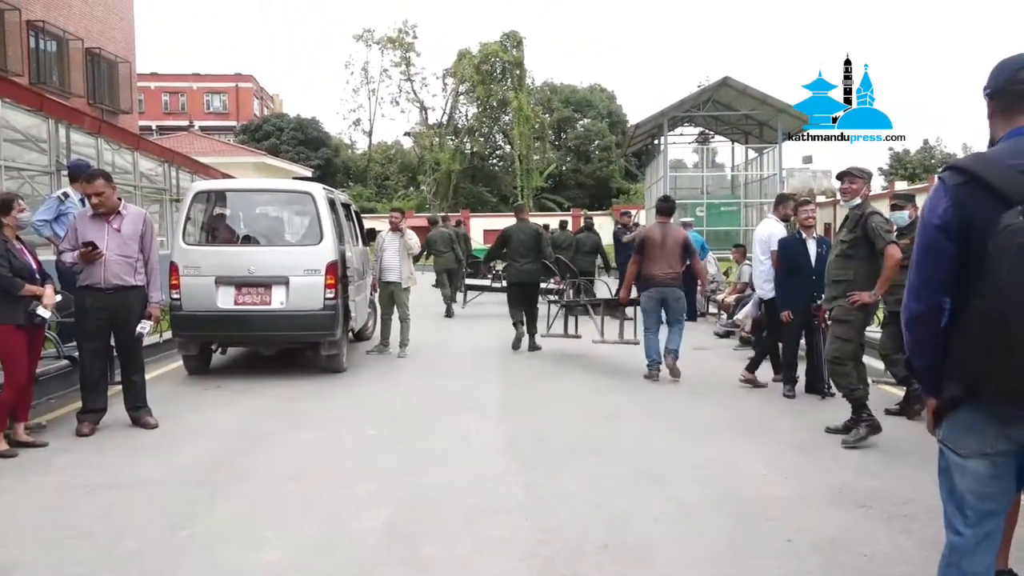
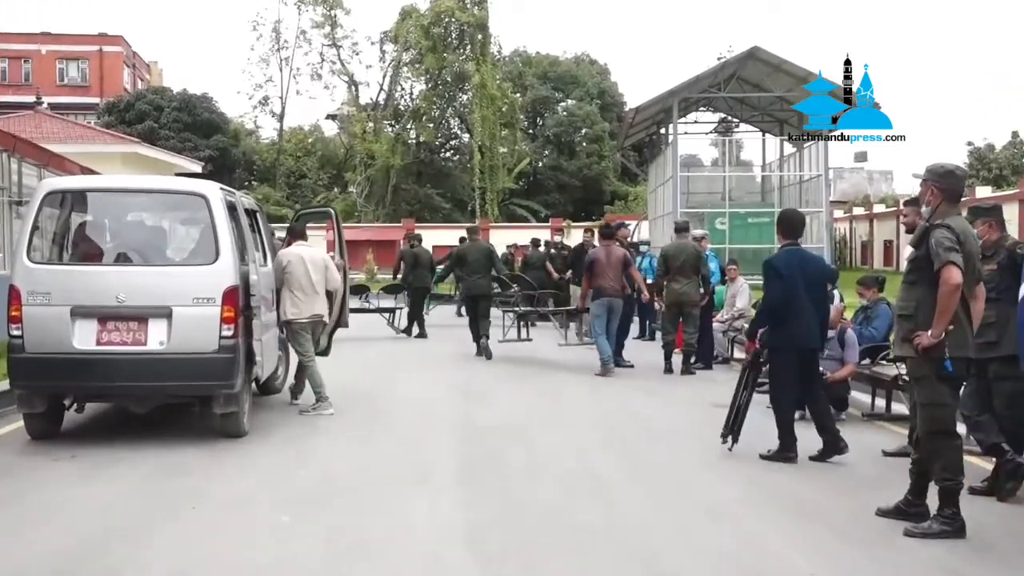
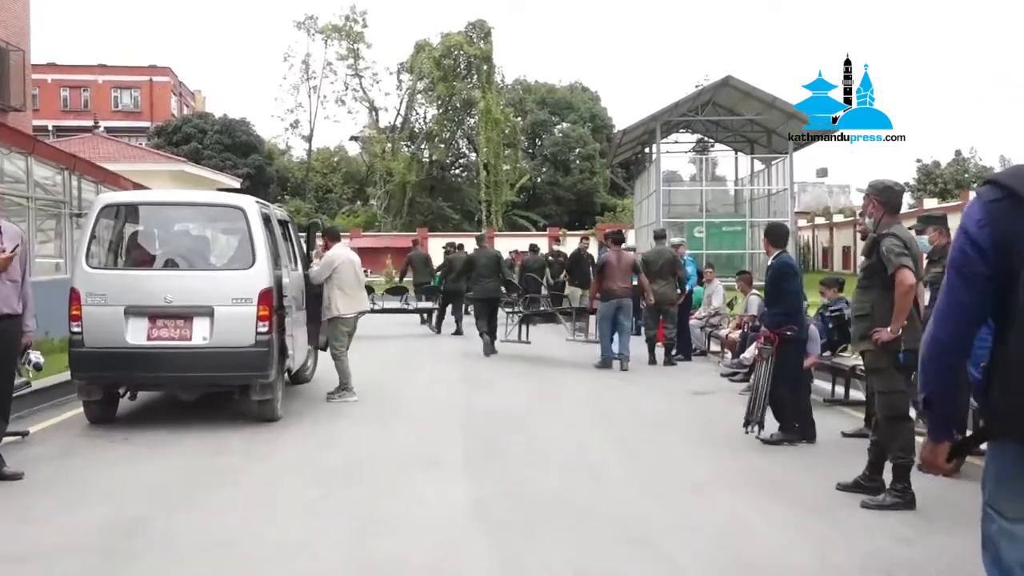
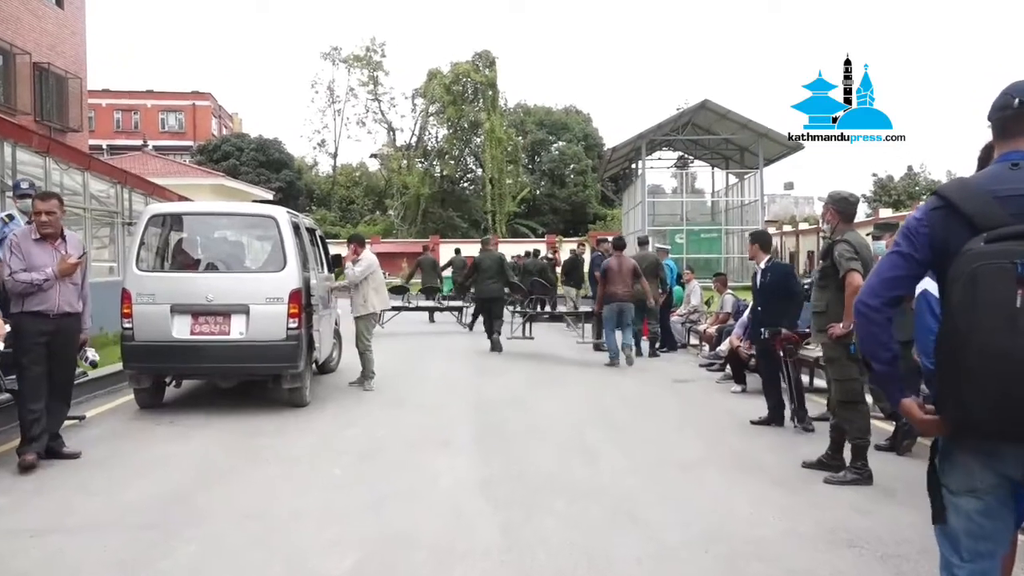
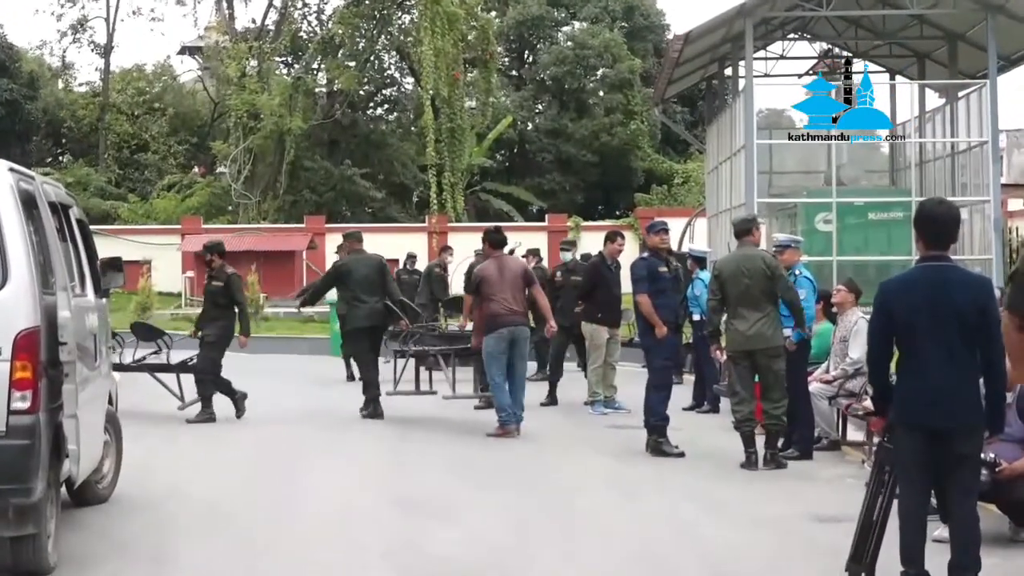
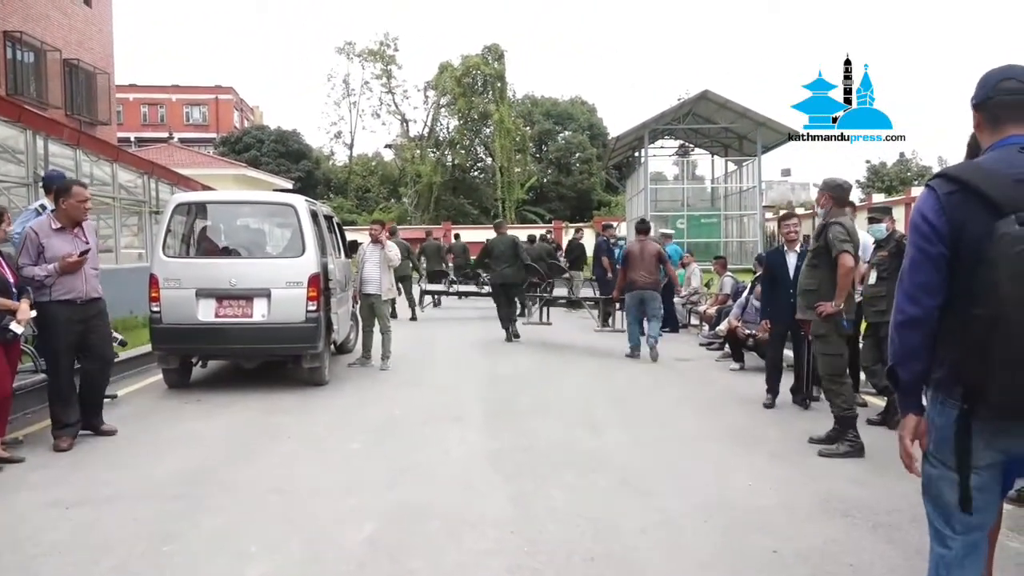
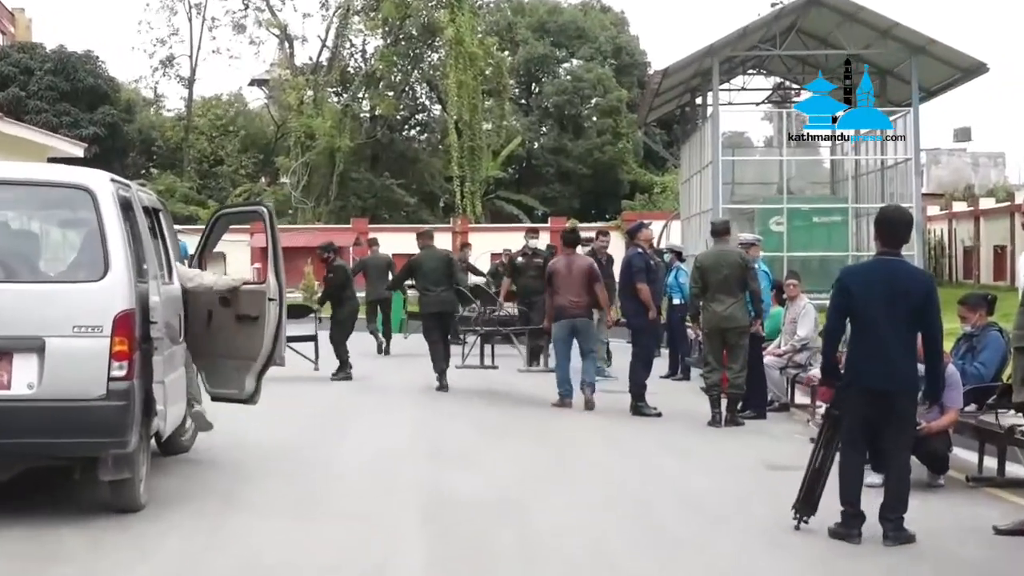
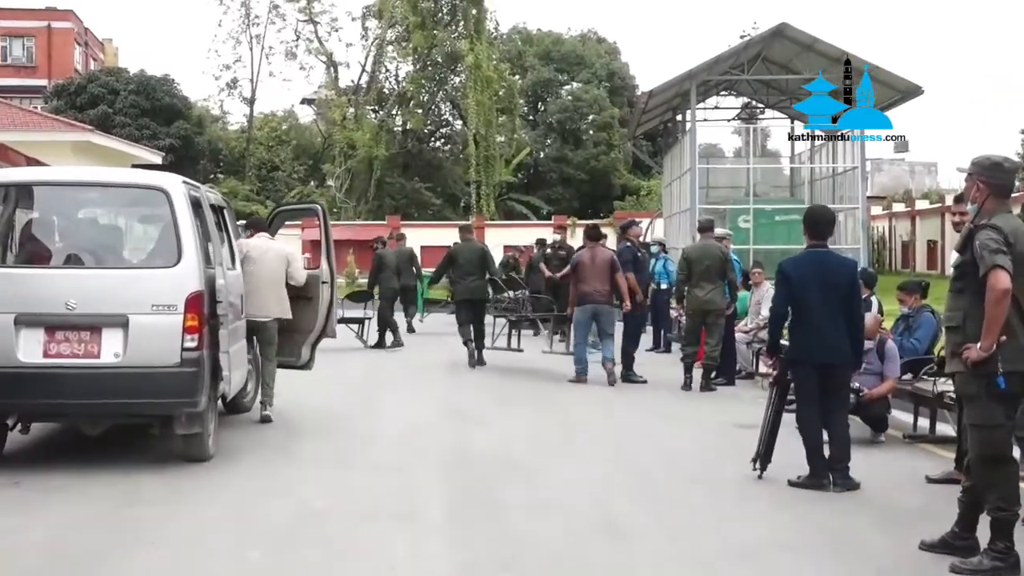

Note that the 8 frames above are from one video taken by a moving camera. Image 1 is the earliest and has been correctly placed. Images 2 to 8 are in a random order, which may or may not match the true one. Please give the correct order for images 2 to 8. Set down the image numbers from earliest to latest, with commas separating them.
6, 4, 3, 2, 8, 7, 5
